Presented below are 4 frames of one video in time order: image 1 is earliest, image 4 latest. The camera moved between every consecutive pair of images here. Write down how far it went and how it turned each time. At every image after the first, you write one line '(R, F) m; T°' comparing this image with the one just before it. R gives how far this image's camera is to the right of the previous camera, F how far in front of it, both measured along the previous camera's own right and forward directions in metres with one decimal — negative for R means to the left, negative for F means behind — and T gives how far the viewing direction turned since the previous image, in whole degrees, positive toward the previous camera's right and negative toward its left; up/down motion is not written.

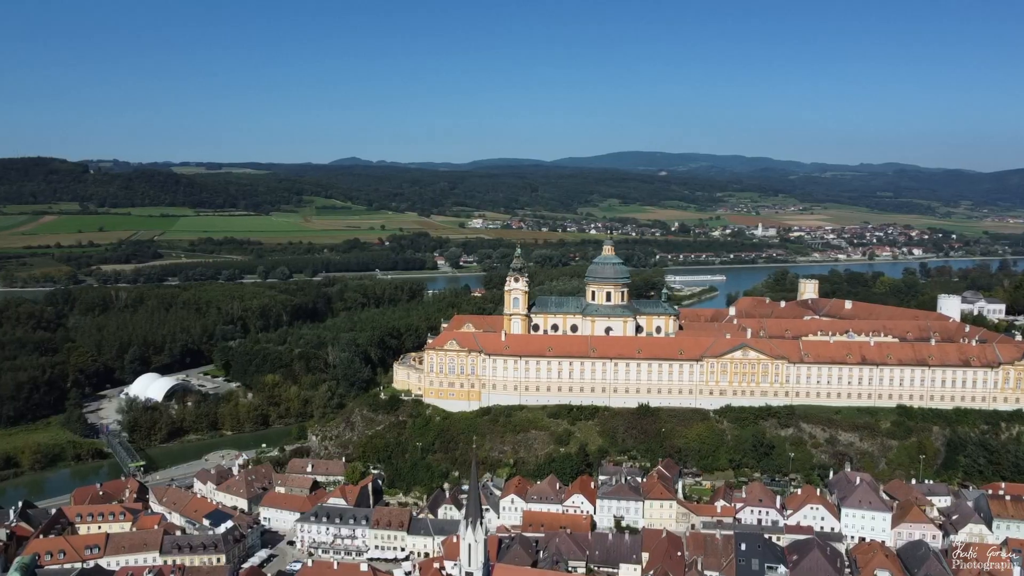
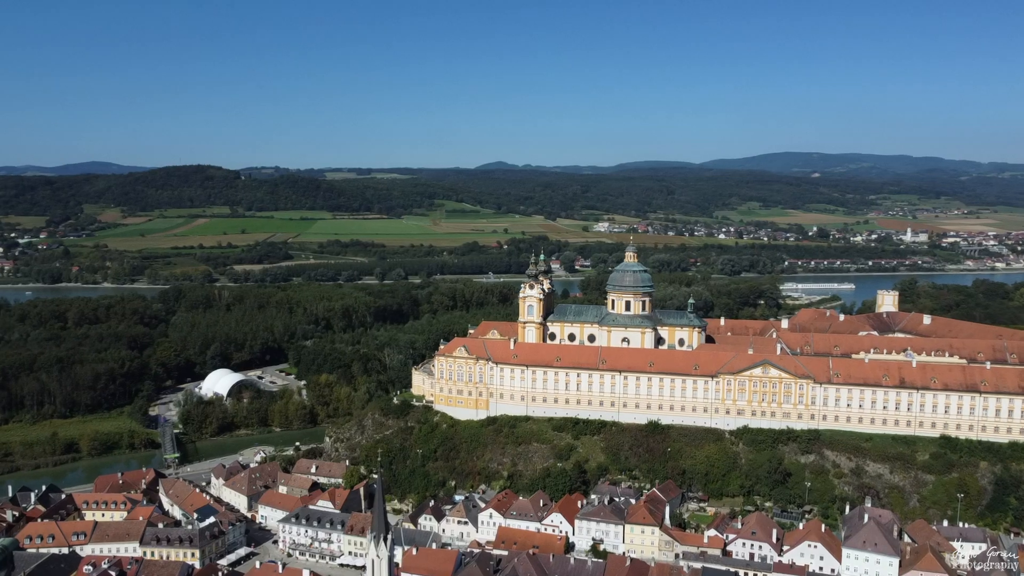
(+9.3, +2.4) m; -10°
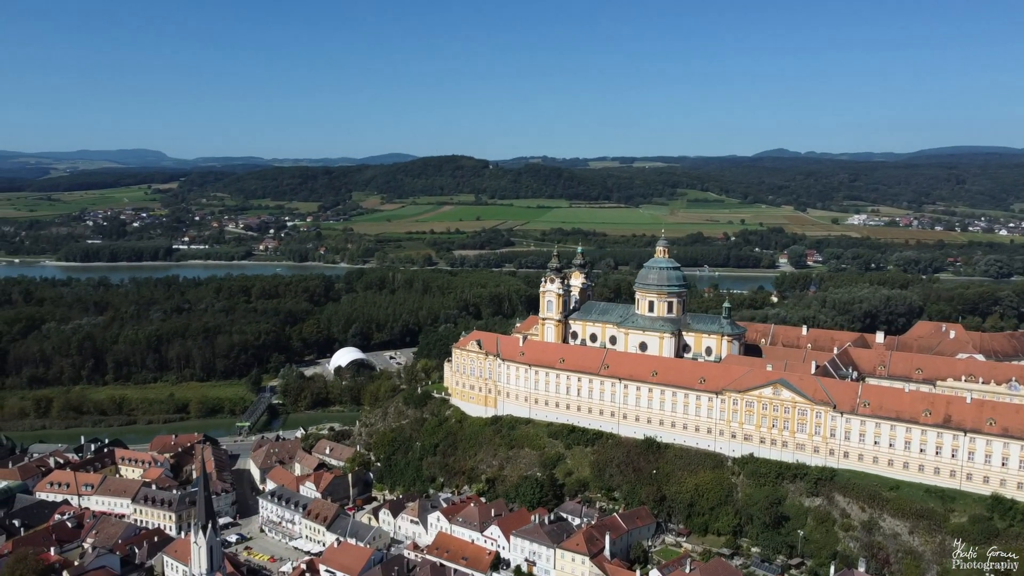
(+16.6, +6.0) m; -19°
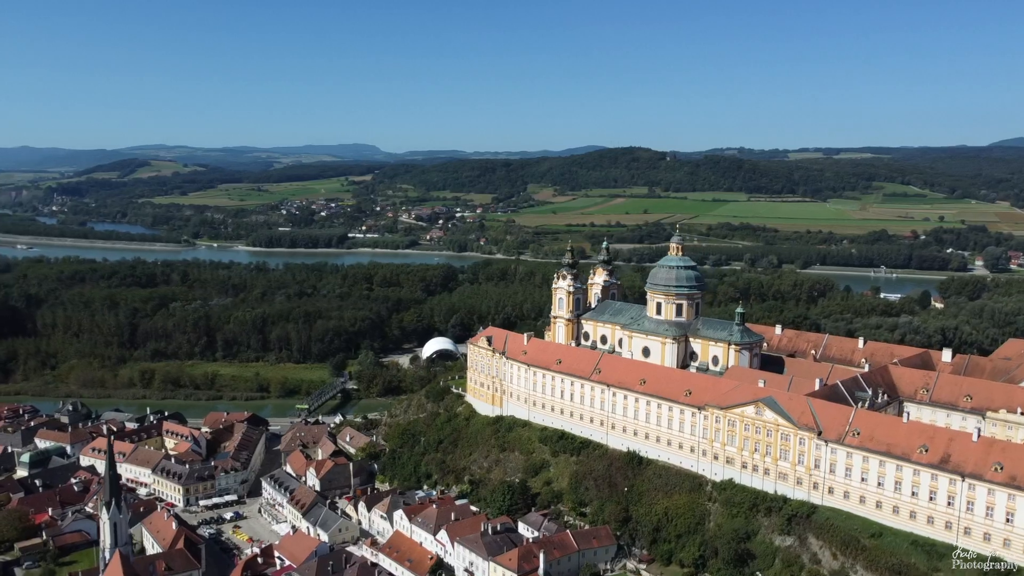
(+11.7, +3.7) m; -14°
